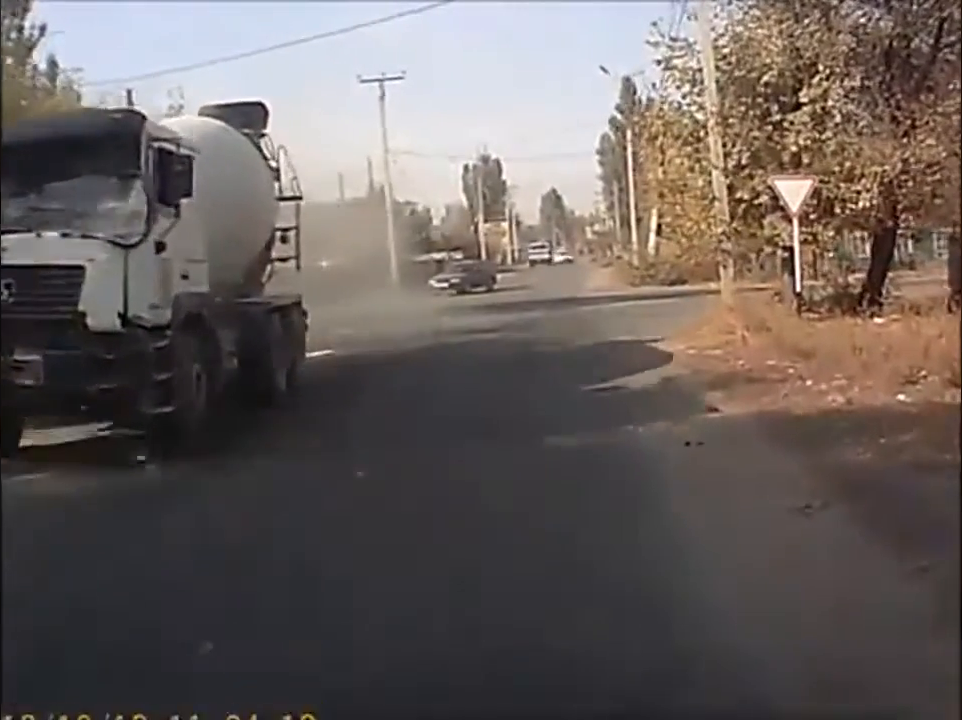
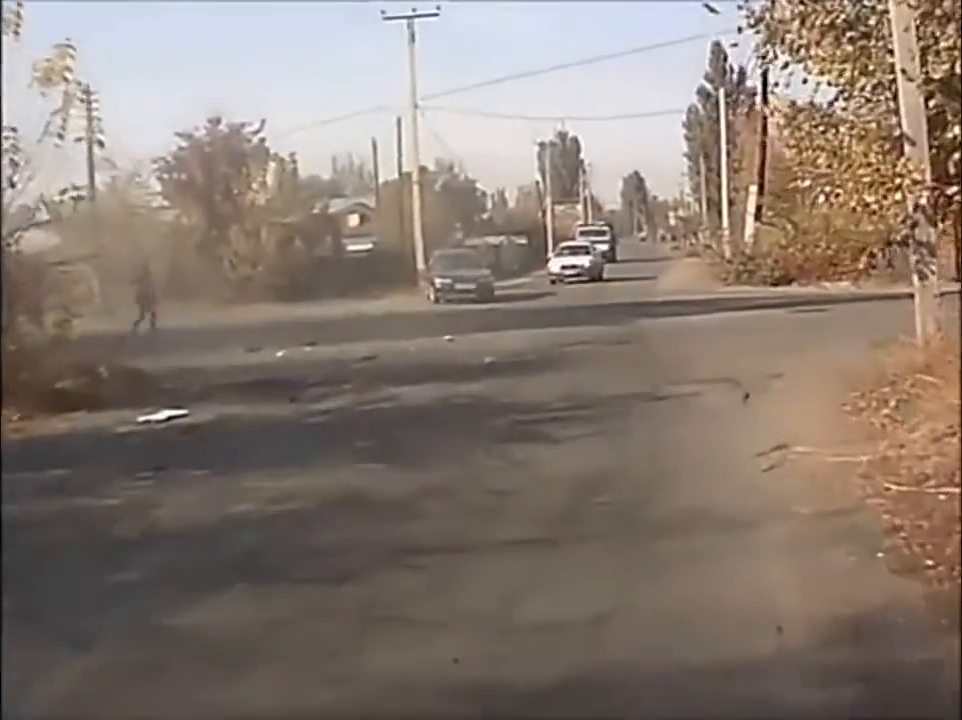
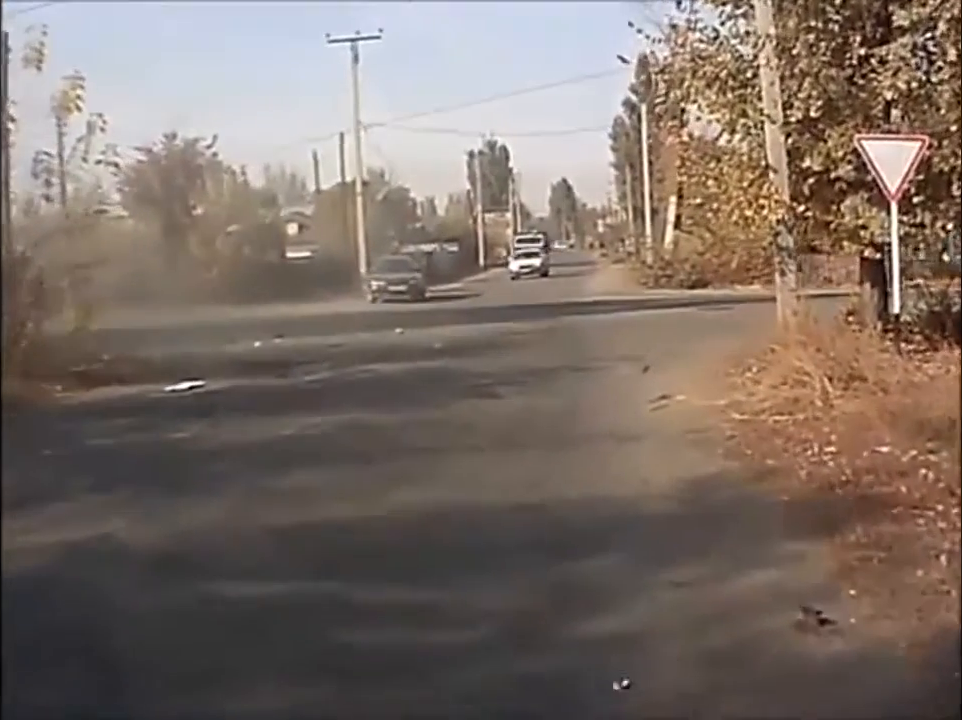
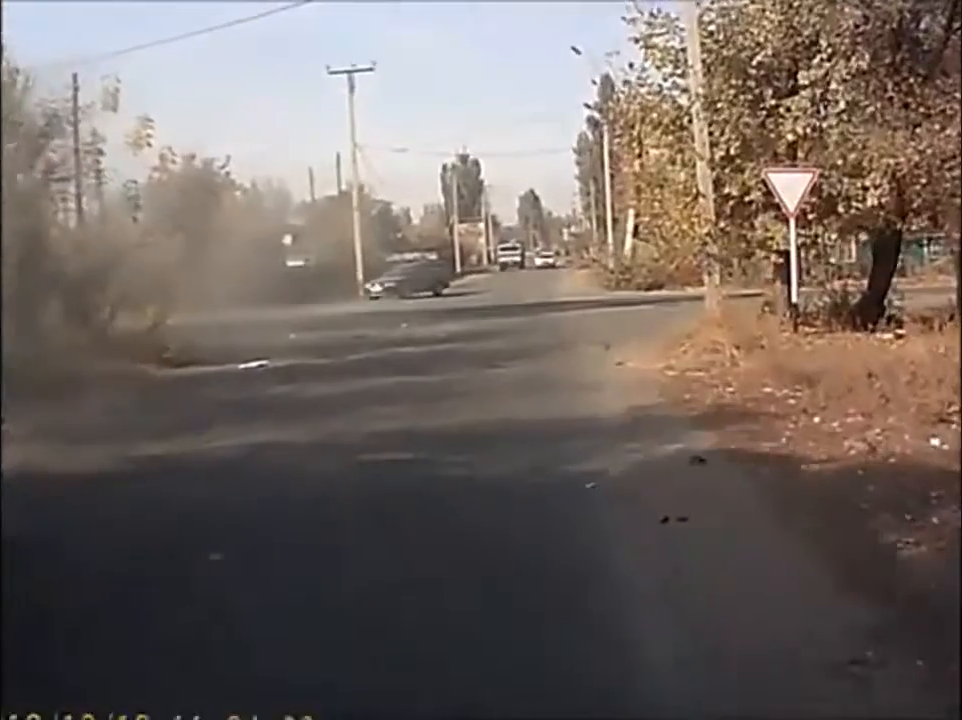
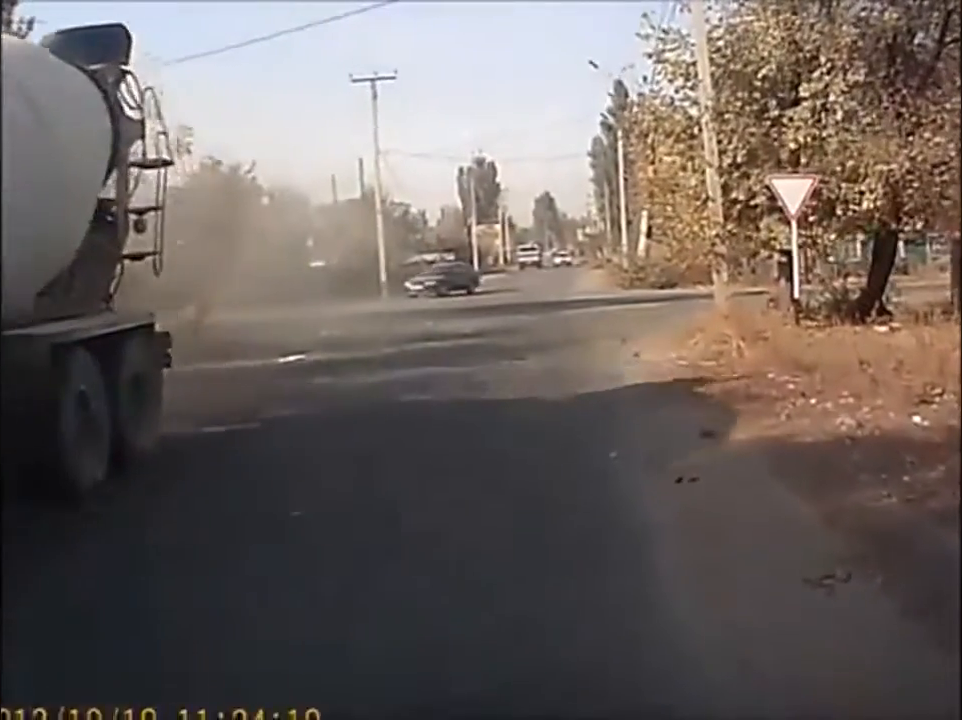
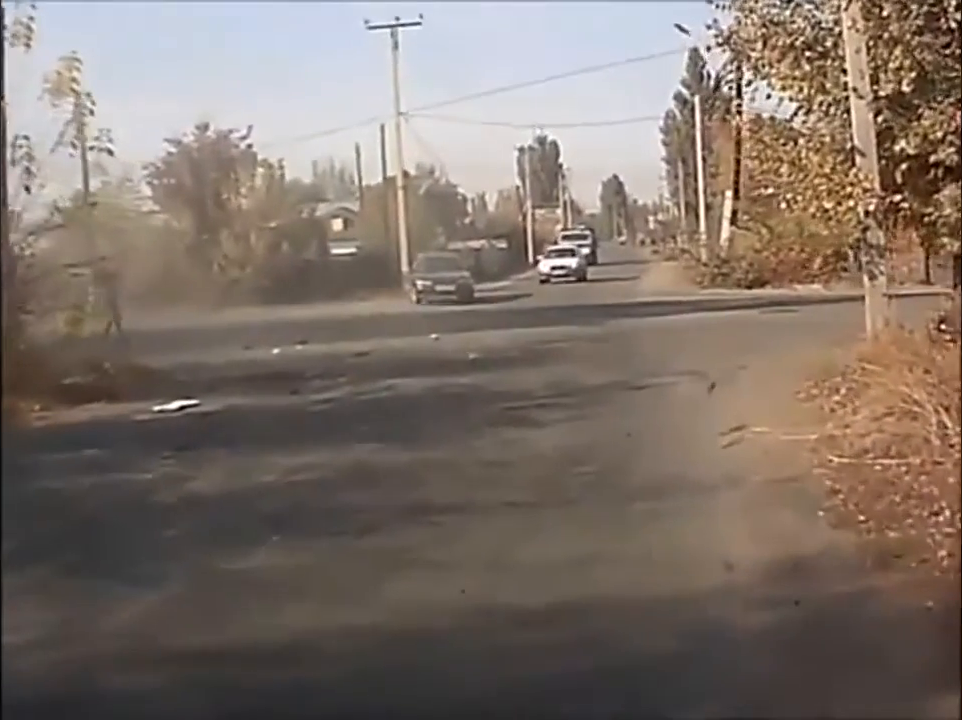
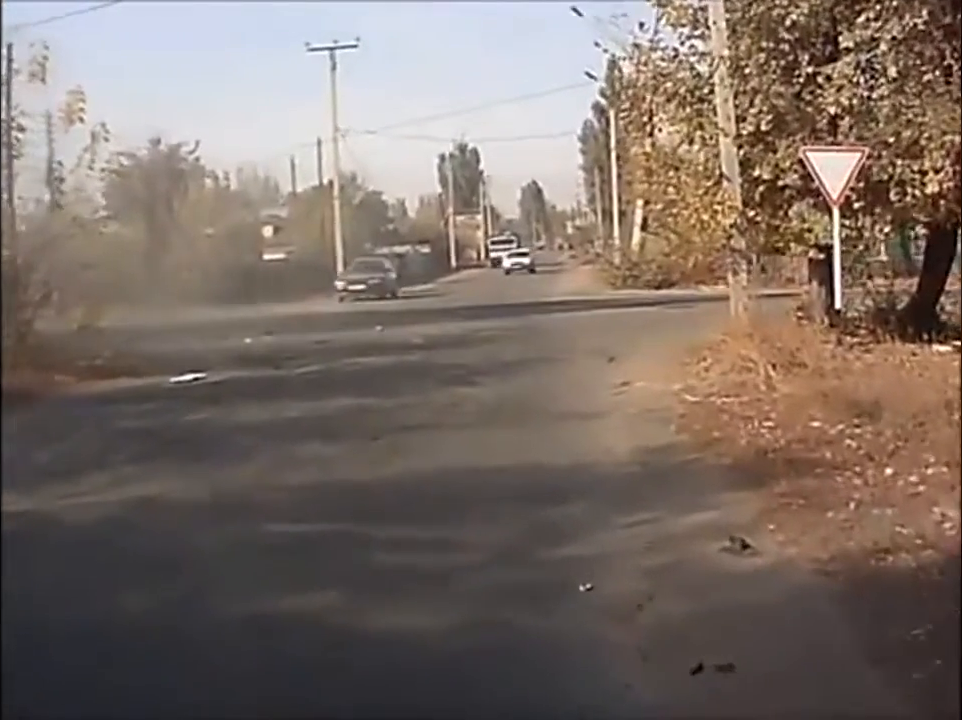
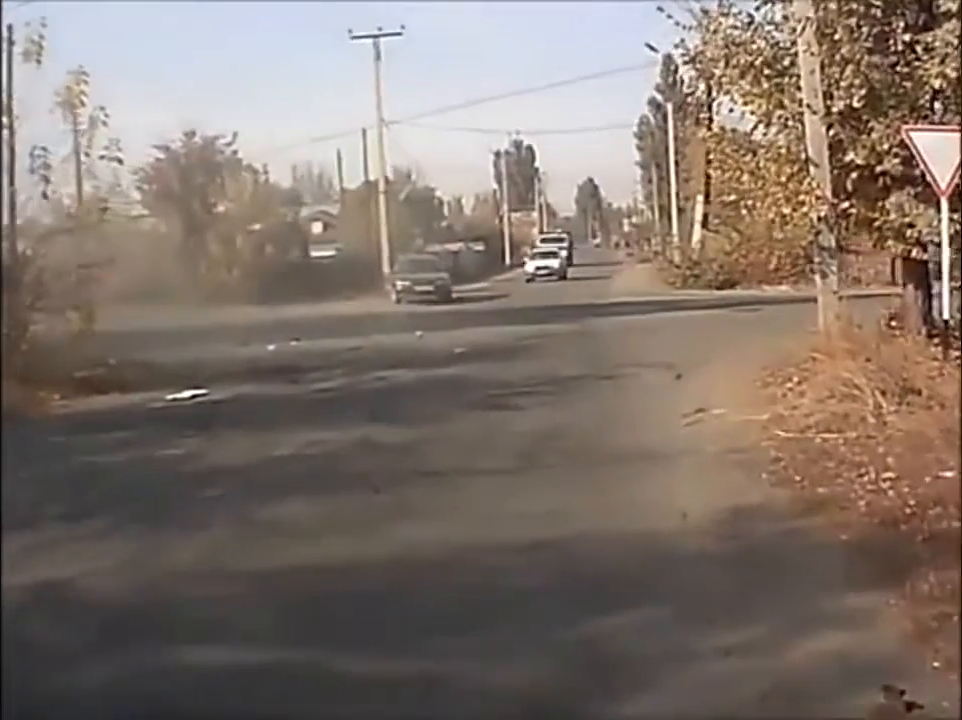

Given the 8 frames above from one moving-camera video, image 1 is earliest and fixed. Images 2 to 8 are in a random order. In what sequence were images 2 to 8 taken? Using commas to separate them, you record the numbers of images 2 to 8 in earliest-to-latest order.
5, 4, 7, 3, 8, 6, 2
